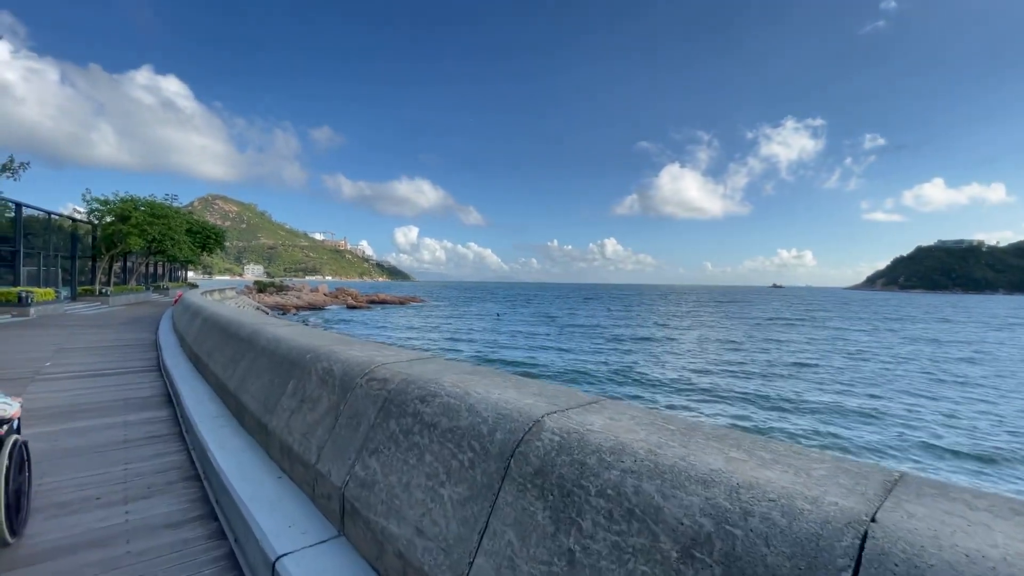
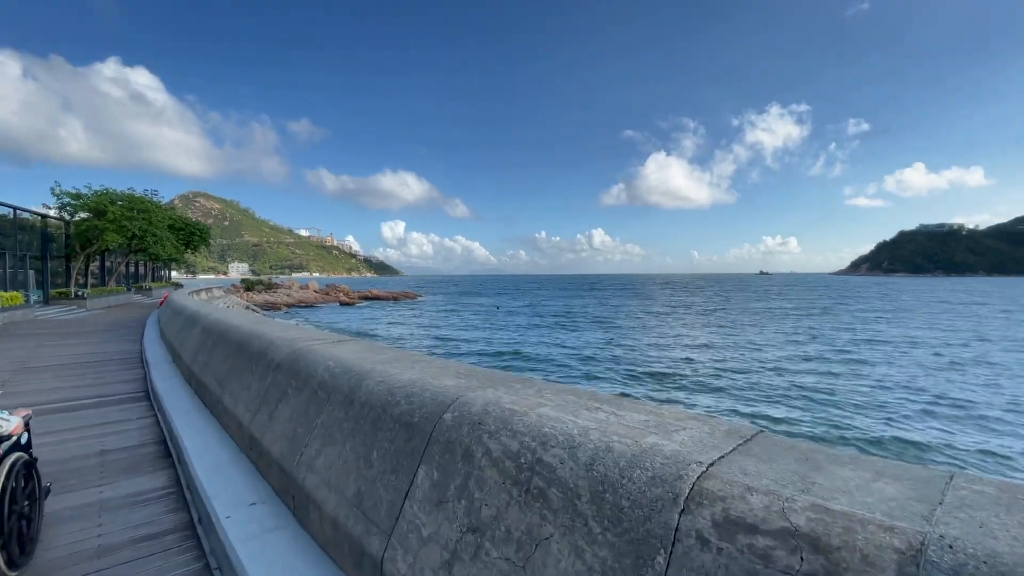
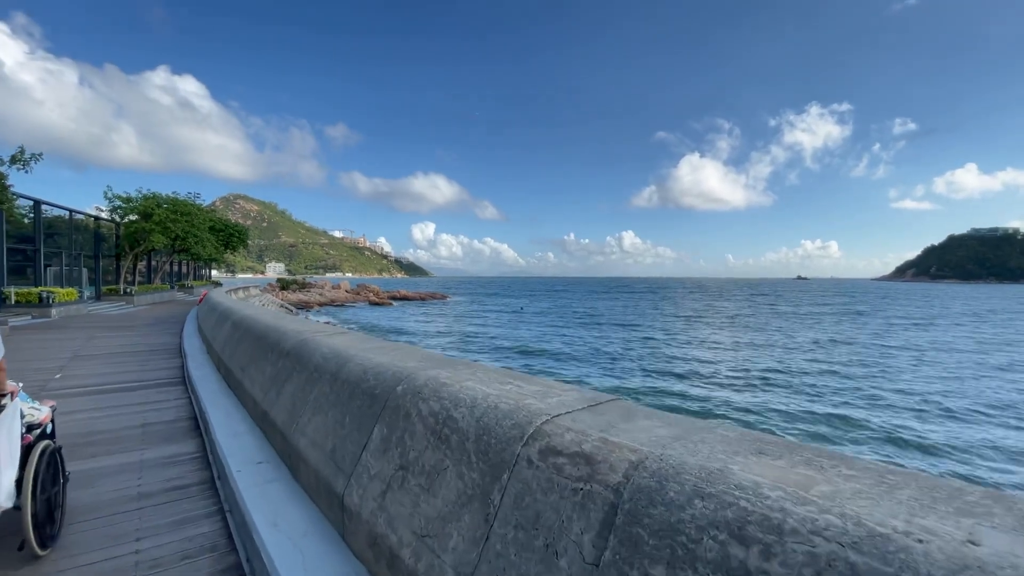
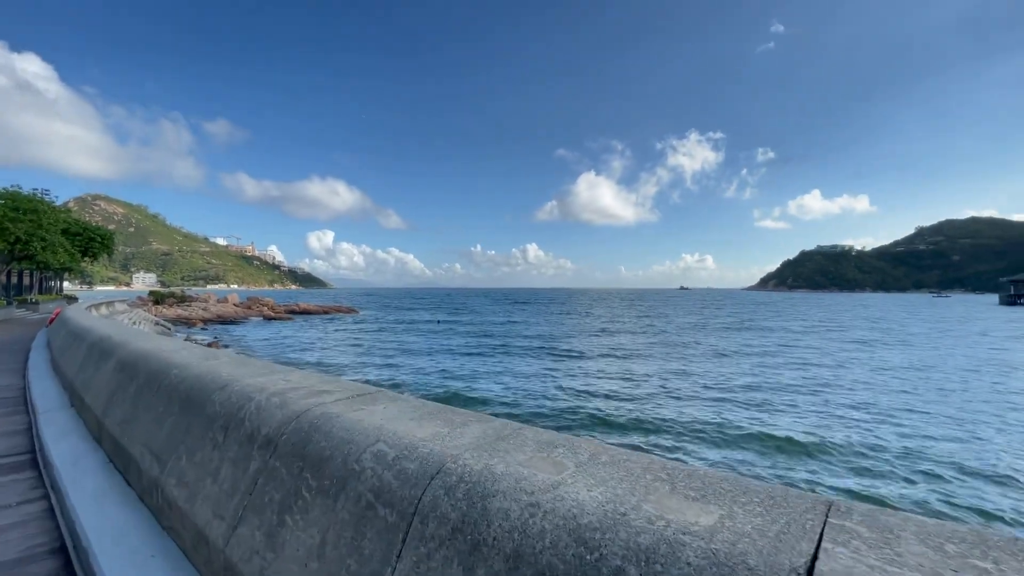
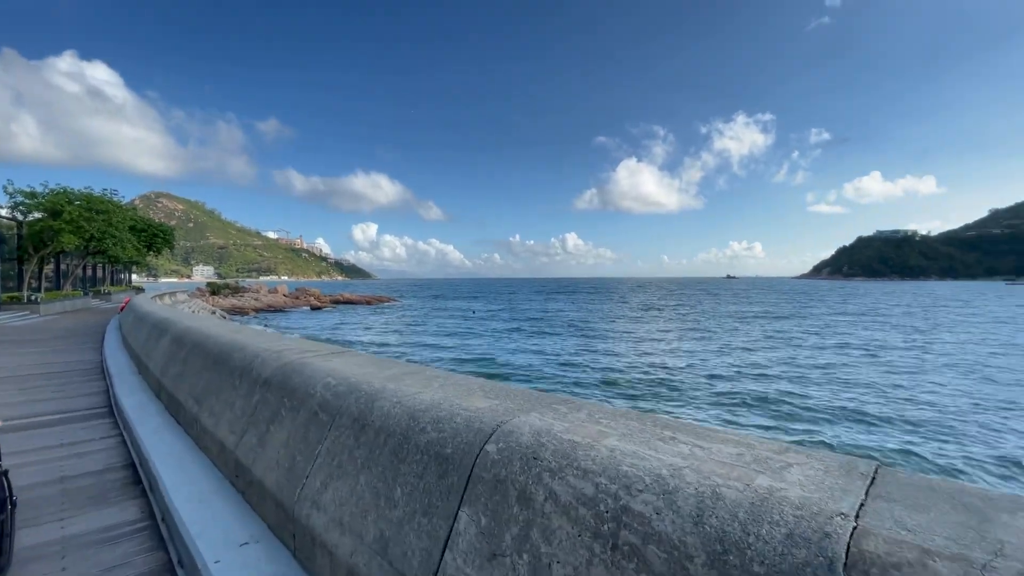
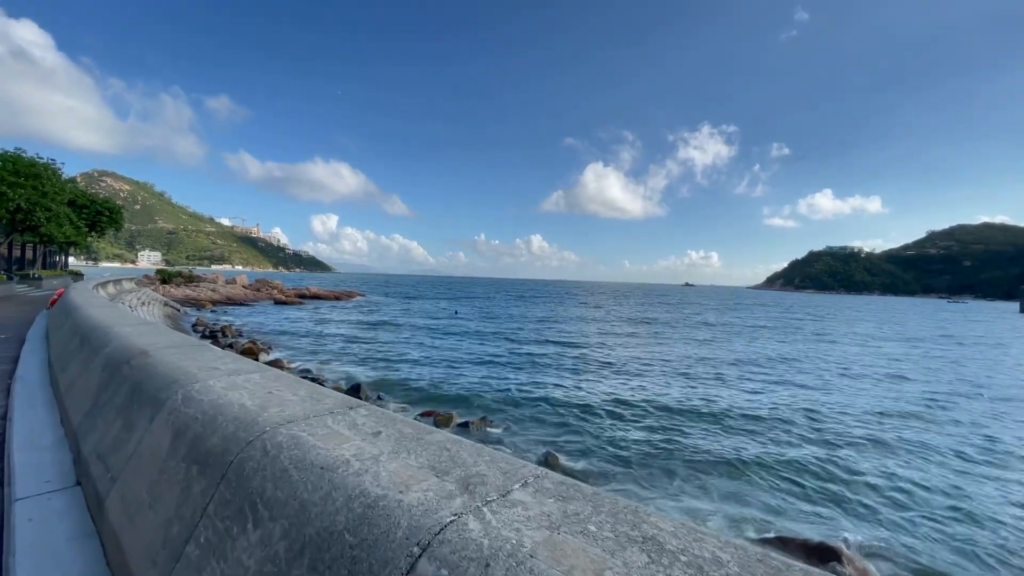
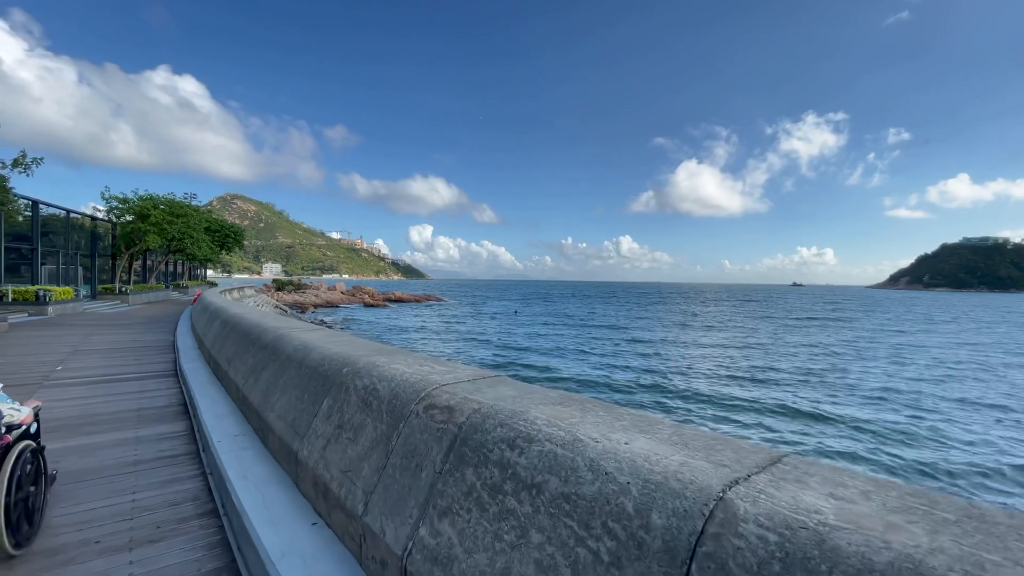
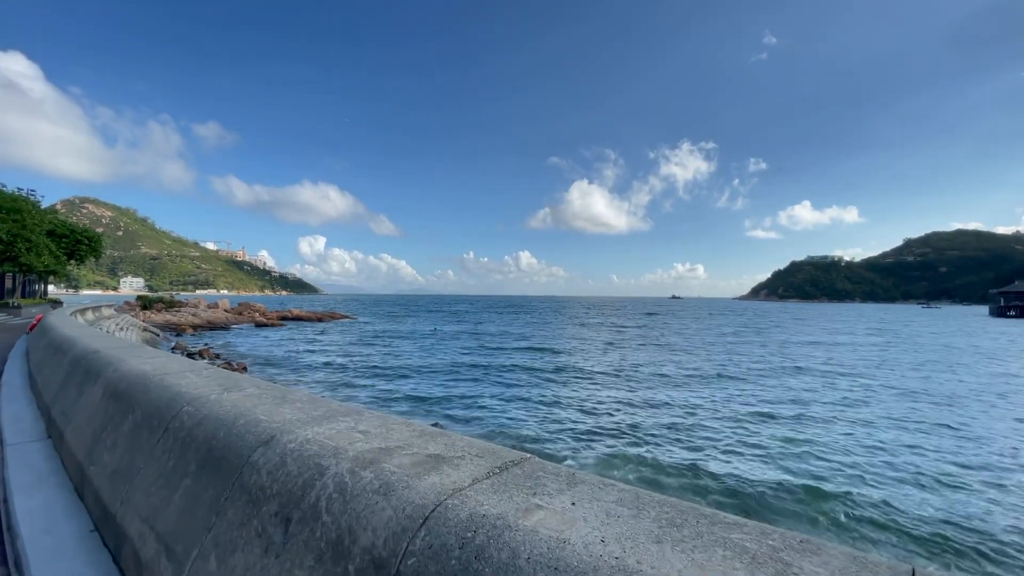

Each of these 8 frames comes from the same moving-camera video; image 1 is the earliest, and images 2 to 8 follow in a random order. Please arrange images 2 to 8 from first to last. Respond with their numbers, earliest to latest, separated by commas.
7, 3, 2, 5, 4, 8, 6
